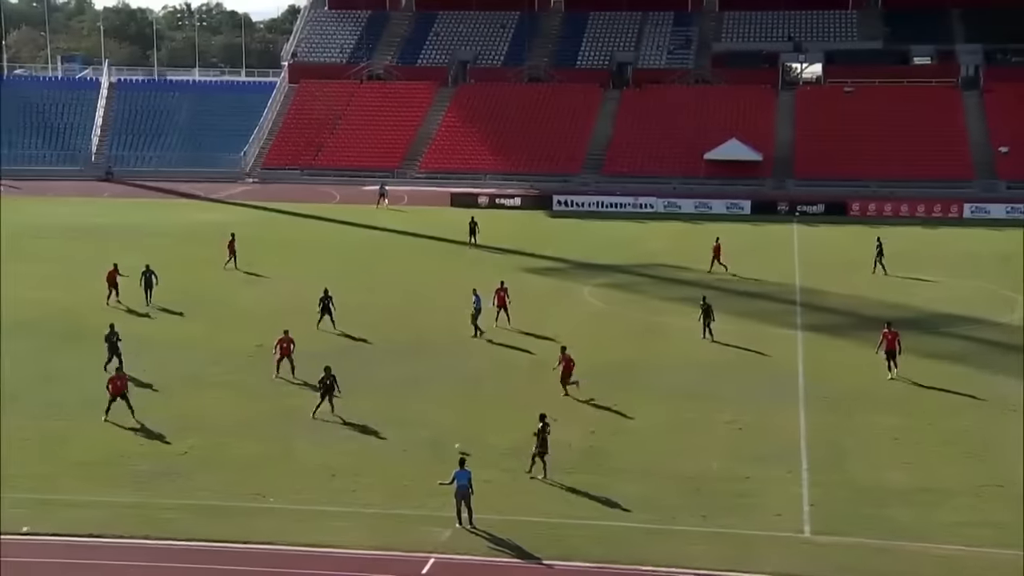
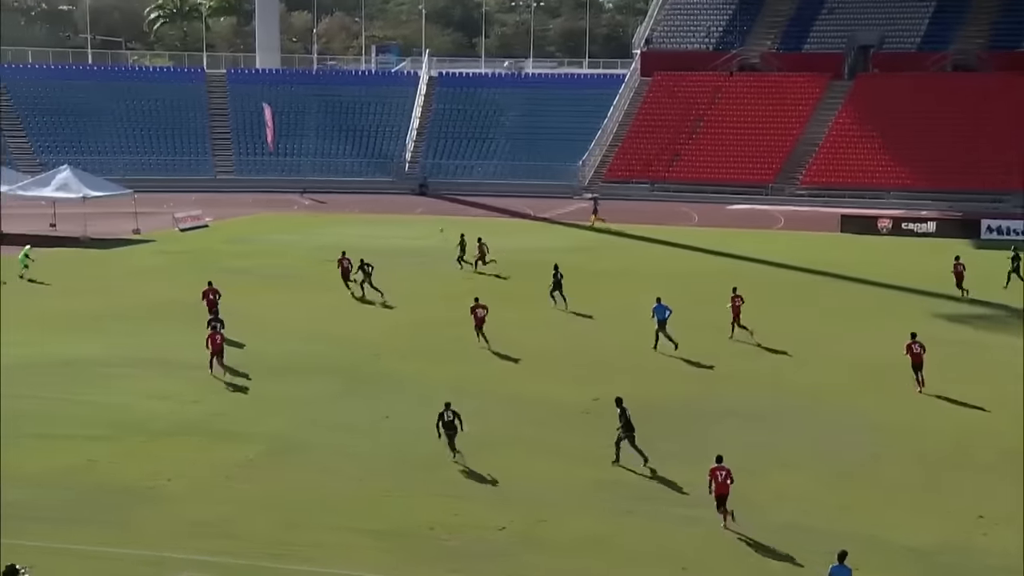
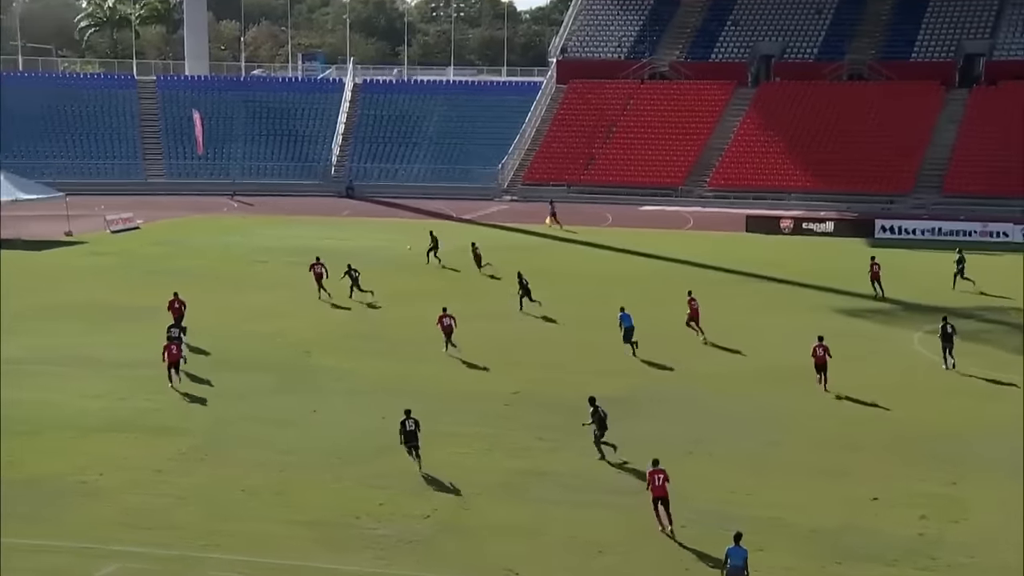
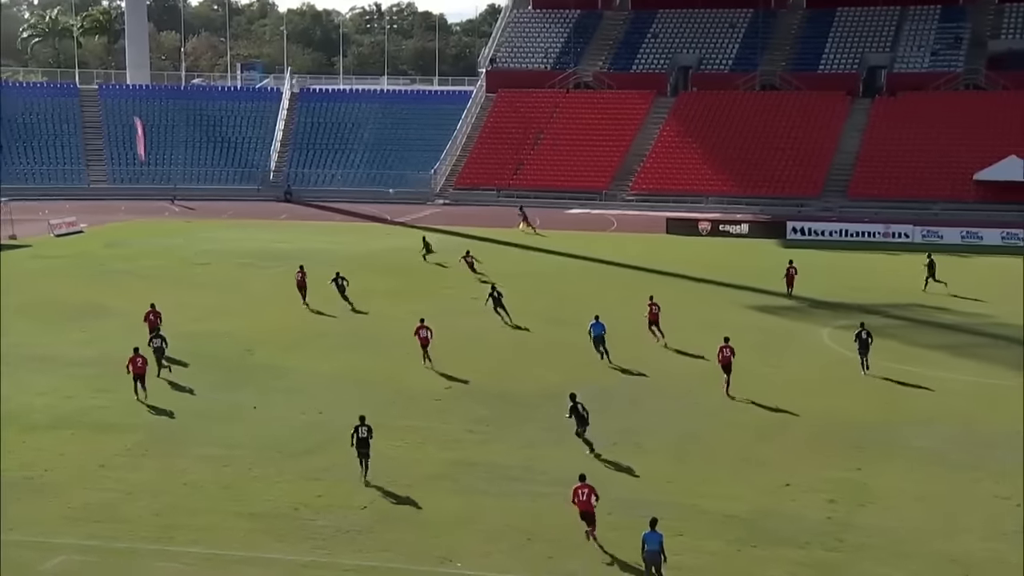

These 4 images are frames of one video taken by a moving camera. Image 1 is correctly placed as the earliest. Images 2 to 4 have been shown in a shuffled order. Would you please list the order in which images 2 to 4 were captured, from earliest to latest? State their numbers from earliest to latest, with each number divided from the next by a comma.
4, 3, 2
